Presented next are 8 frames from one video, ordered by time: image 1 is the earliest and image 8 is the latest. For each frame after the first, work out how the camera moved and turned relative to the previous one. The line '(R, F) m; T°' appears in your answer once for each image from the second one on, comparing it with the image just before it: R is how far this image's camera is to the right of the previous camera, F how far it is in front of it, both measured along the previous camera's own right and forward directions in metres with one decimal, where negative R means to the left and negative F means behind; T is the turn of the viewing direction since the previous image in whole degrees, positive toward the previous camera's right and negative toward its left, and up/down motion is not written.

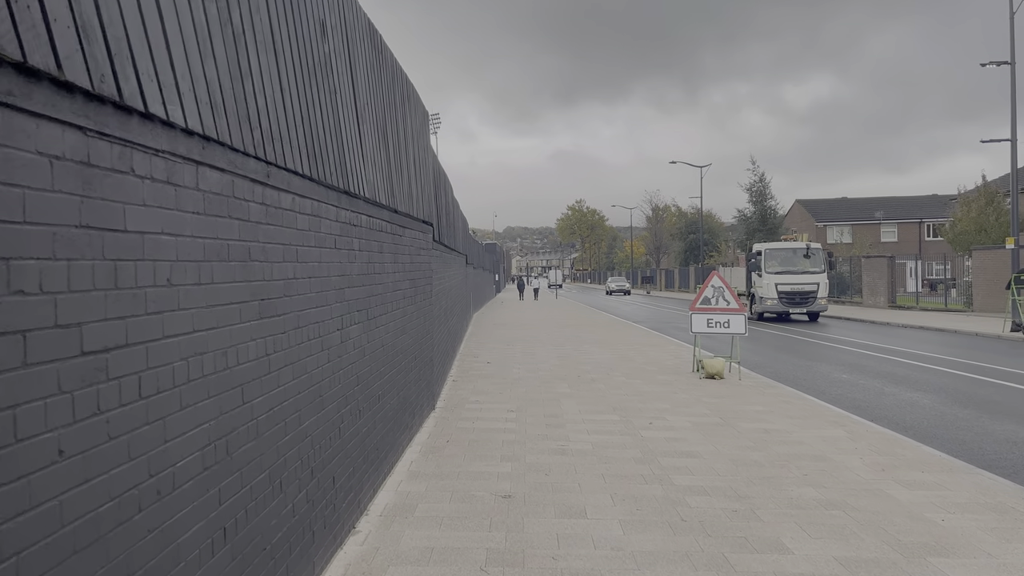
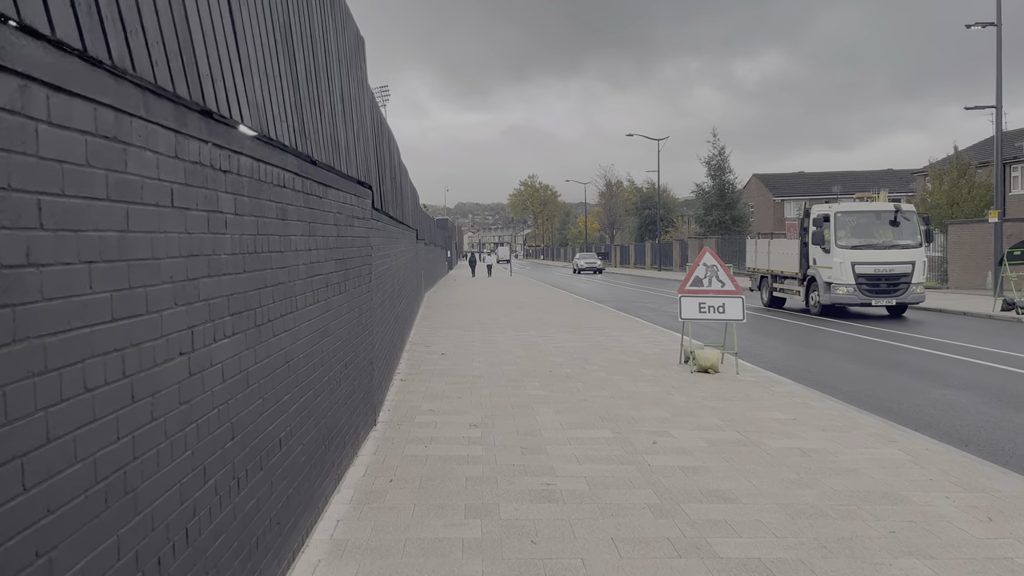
(-0.1, +2.2) m; +3°
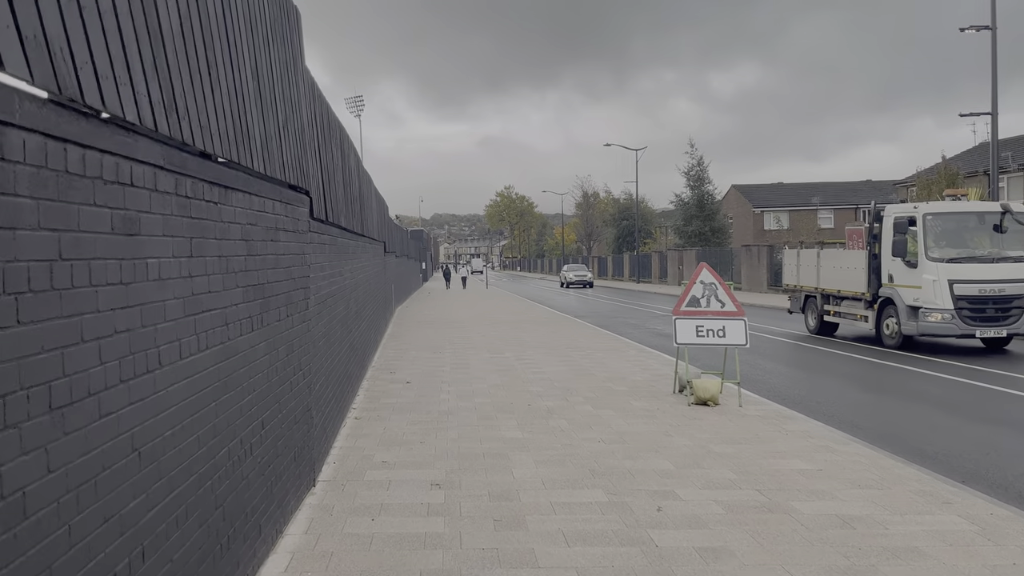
(+0.1, +1.5) m; +2°
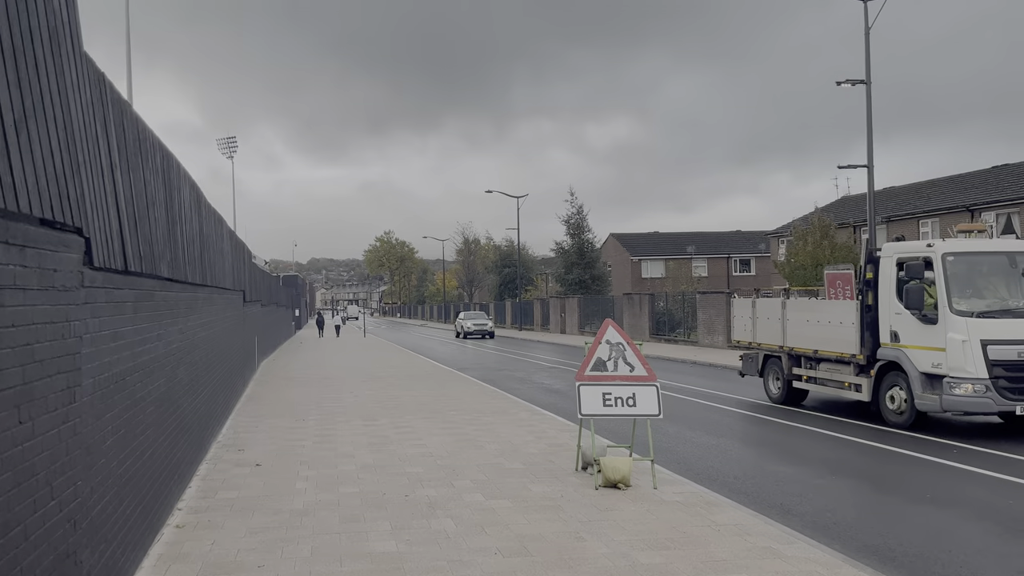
(+0.1, +1.8) m; +9°
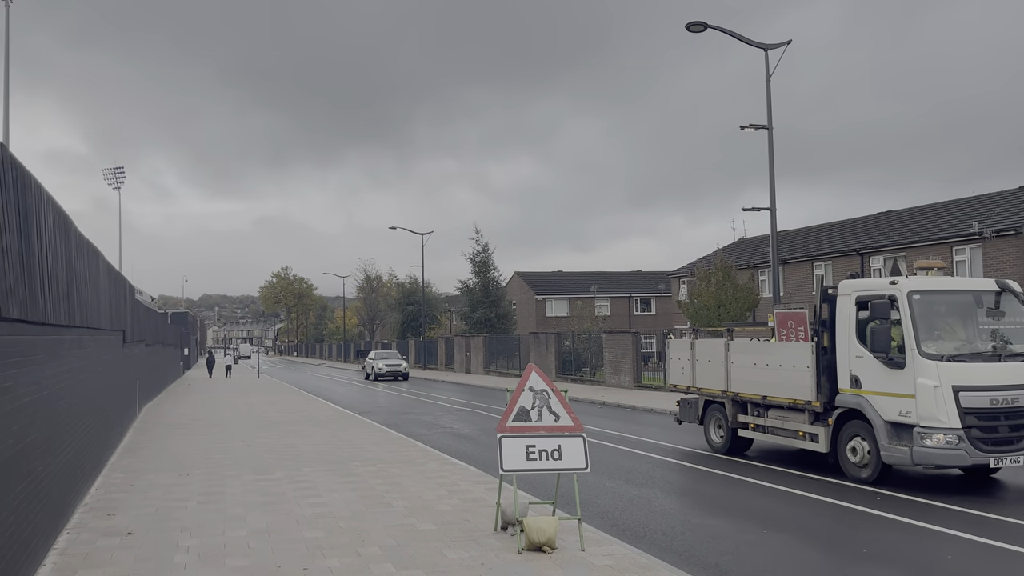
(-0.1, +0.8) m; +7°
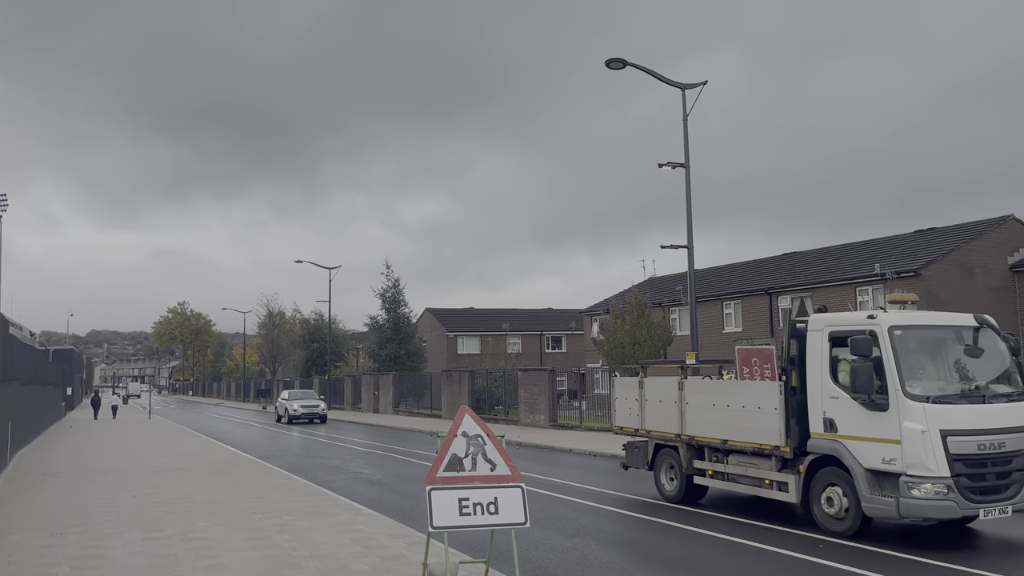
(-0.3, +0.8) m; +7°
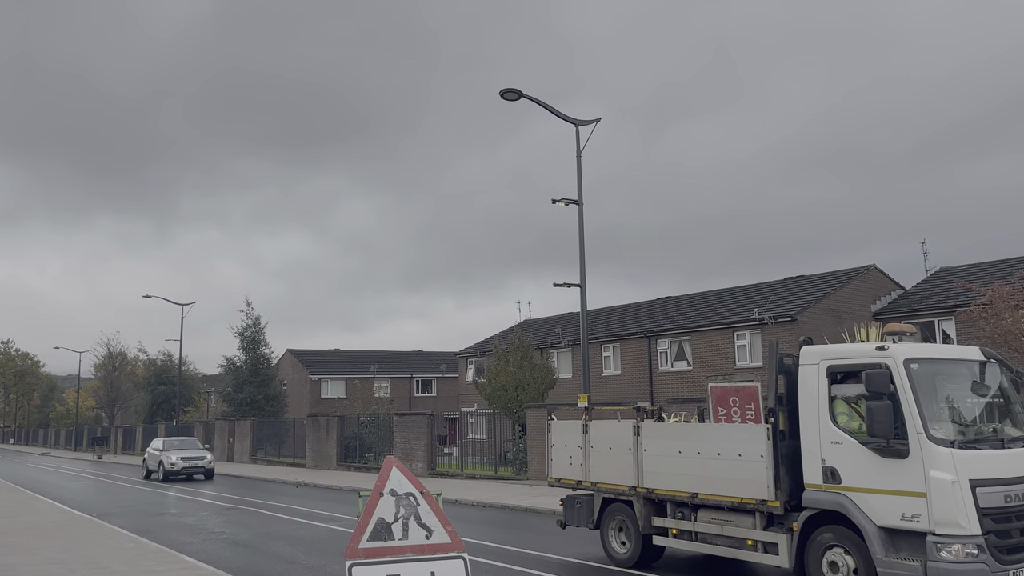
(-0.6, +1.2) m; +10°
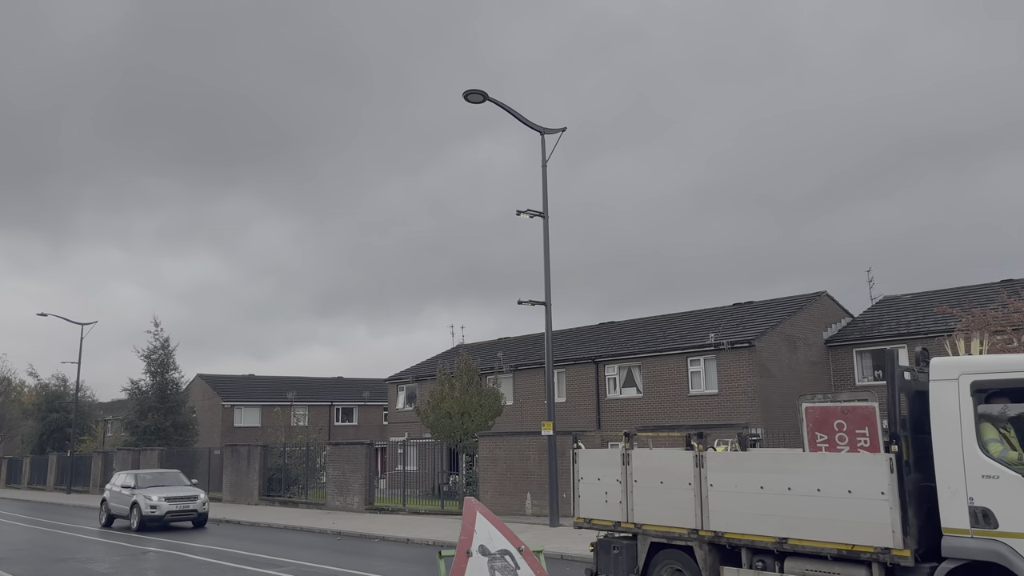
(-0.9, +1.3) m; +6°
